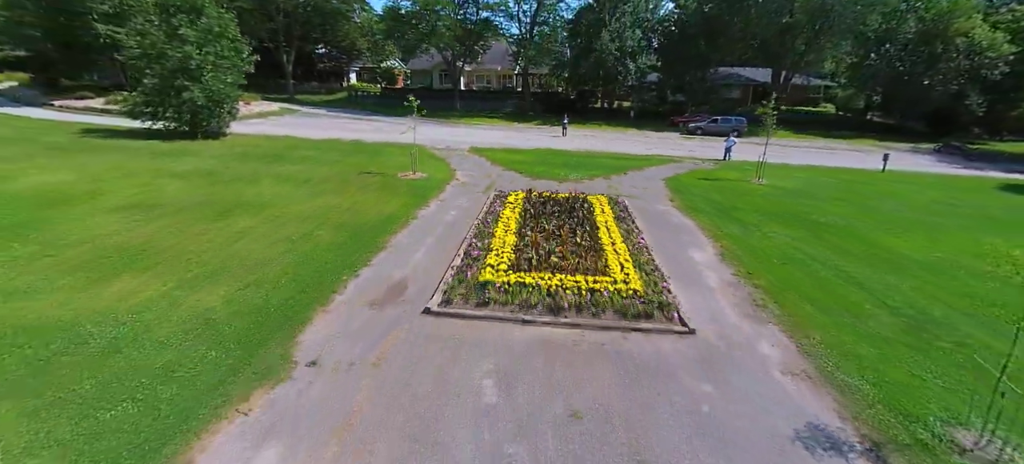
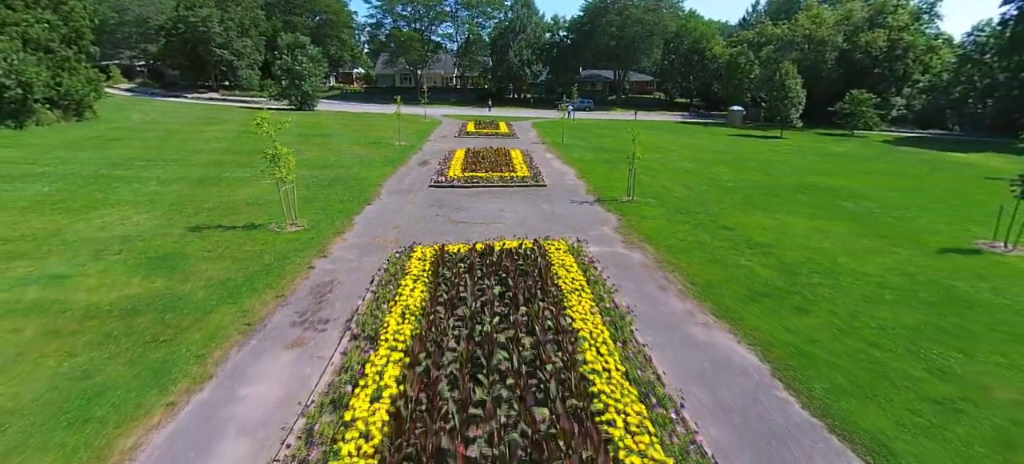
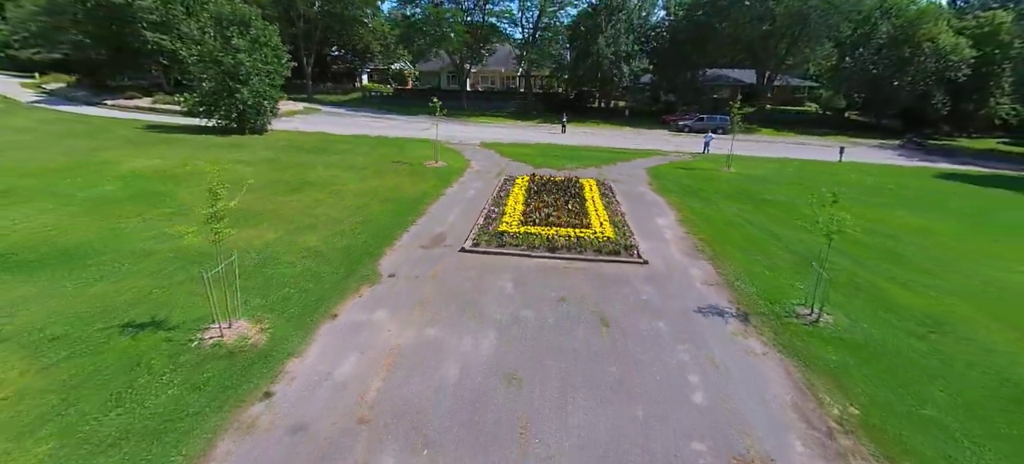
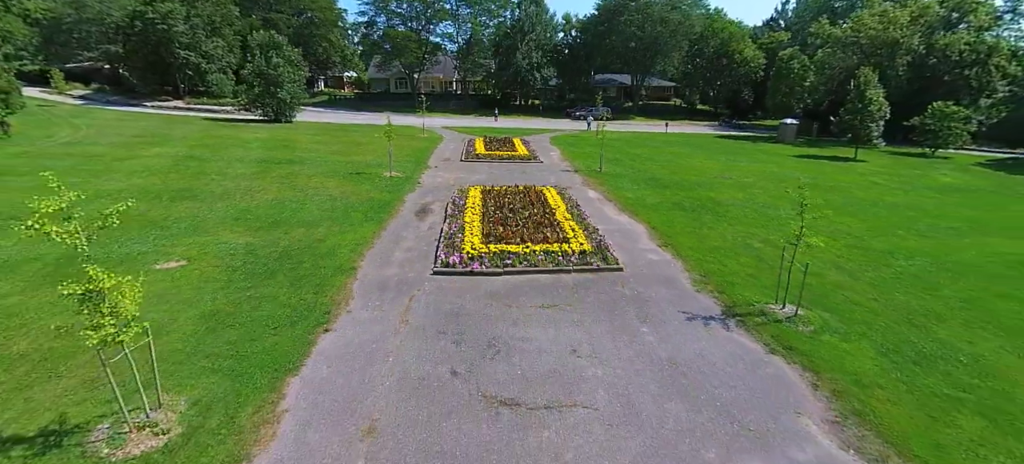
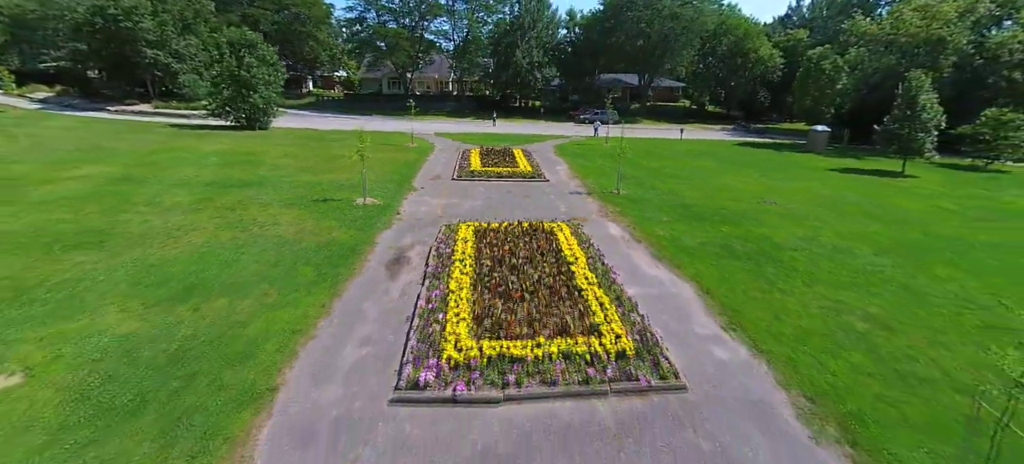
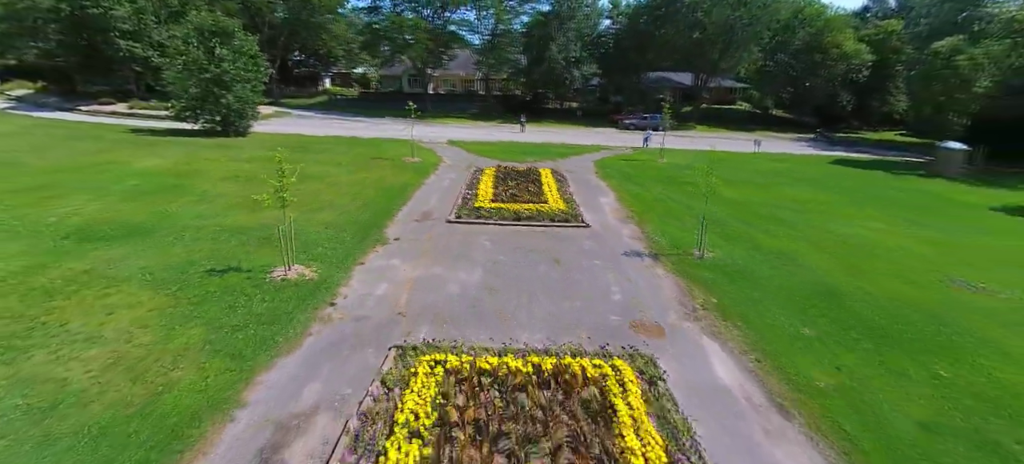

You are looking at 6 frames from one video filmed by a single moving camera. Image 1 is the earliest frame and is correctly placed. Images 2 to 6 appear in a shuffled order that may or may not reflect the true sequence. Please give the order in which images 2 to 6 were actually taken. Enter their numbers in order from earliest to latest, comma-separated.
3, 6, 5, 4, 2
